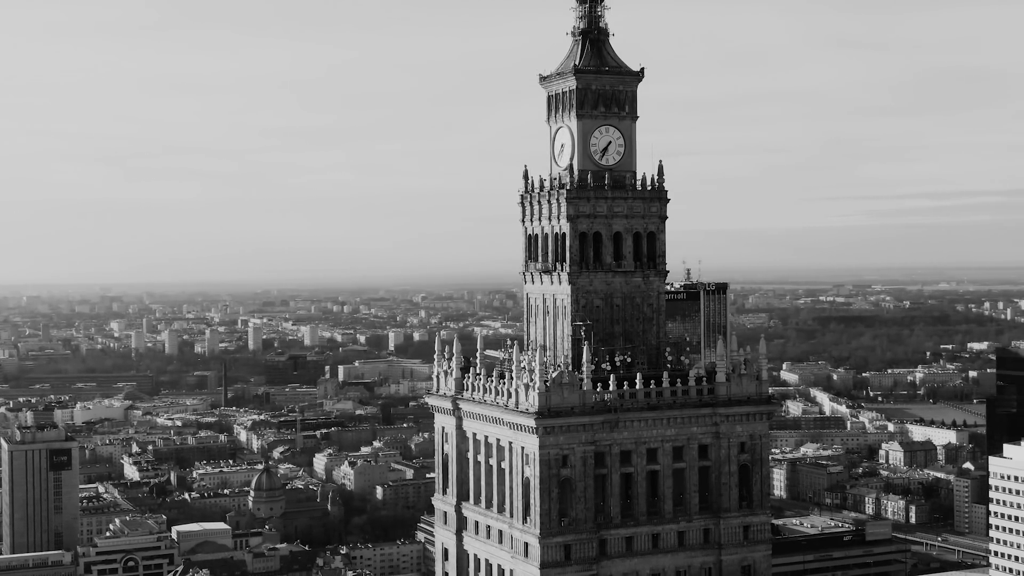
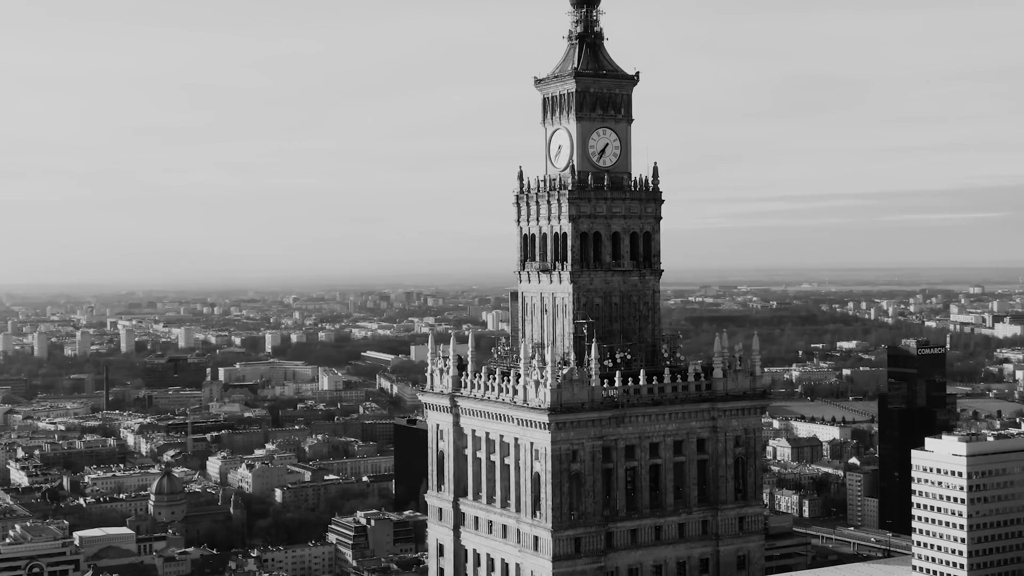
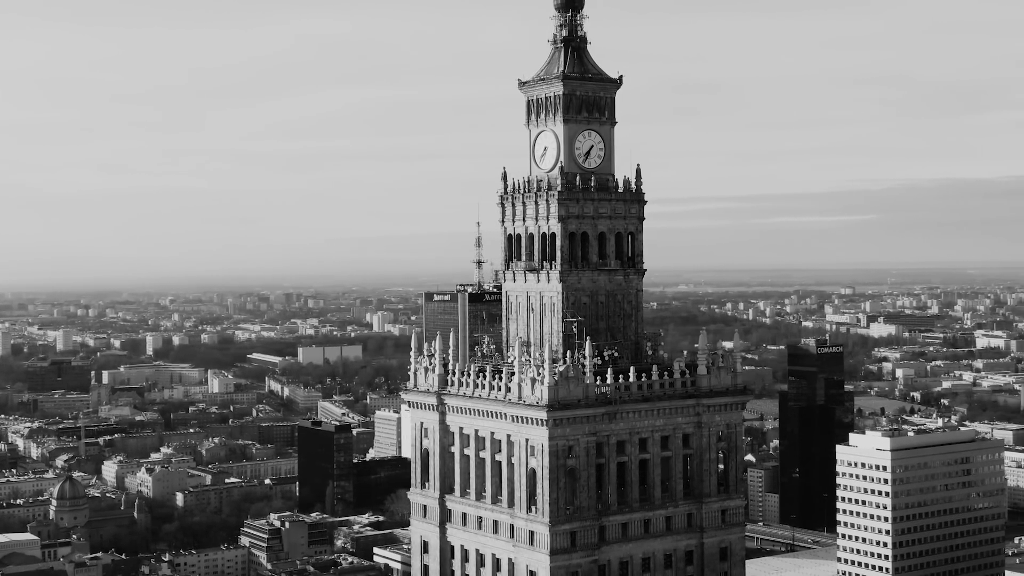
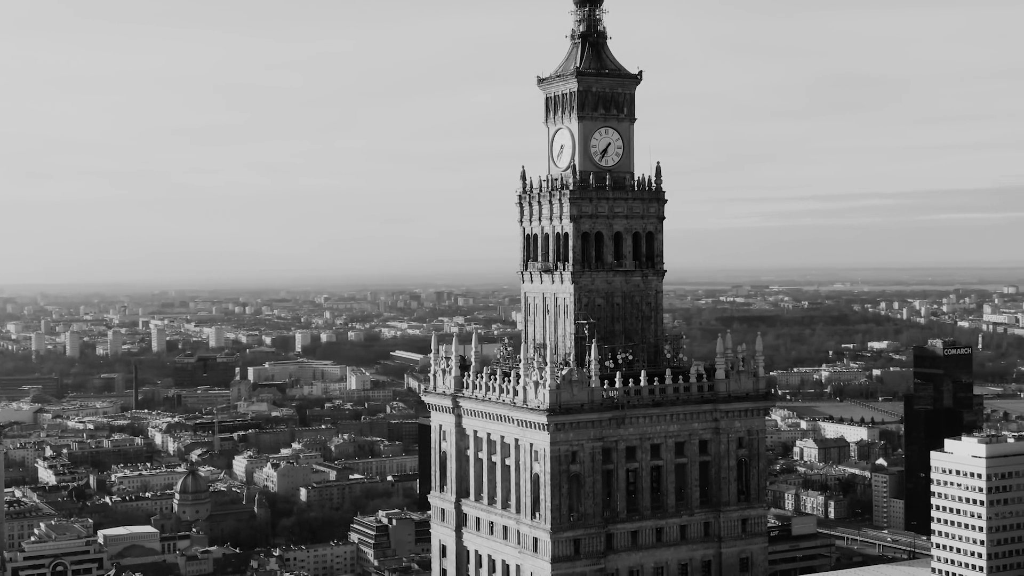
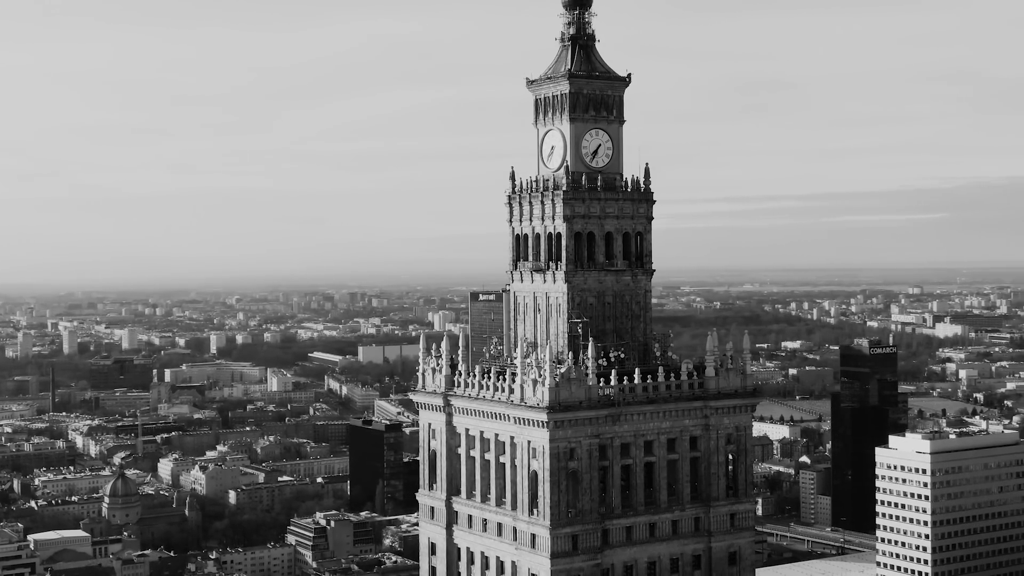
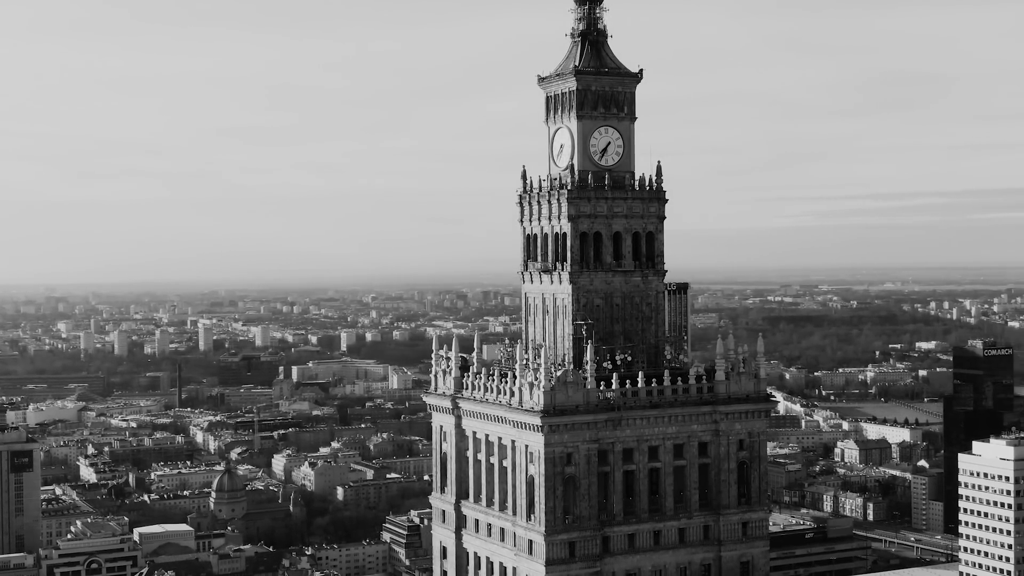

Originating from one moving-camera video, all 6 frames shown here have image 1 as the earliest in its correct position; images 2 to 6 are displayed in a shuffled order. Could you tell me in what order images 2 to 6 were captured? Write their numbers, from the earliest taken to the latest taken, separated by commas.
6, 4, 2, 5, 3
